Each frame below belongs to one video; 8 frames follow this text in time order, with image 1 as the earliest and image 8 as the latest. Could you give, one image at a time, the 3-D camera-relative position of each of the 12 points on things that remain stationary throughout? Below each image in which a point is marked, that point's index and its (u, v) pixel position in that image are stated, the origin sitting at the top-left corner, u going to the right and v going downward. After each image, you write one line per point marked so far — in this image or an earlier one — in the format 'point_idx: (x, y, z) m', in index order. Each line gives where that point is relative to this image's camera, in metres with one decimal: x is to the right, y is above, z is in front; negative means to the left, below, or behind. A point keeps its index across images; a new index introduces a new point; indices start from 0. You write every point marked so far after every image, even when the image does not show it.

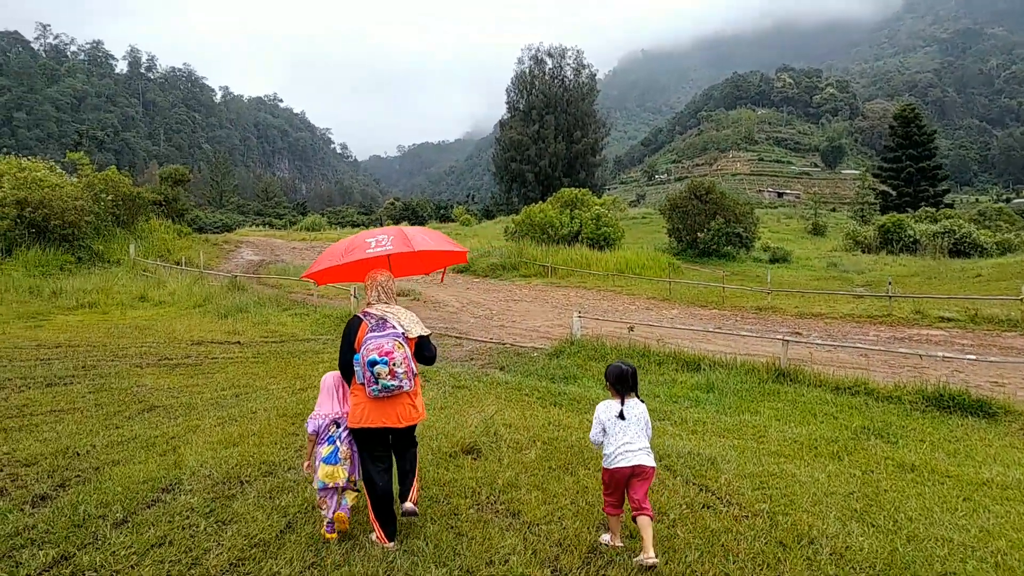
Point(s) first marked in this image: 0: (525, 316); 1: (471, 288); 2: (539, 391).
0: (+0.3, -0.5, +13.4) m
1: (-0.9, 0.0, +17.6) m
2: (+0.2, -0.9, +6.4) m
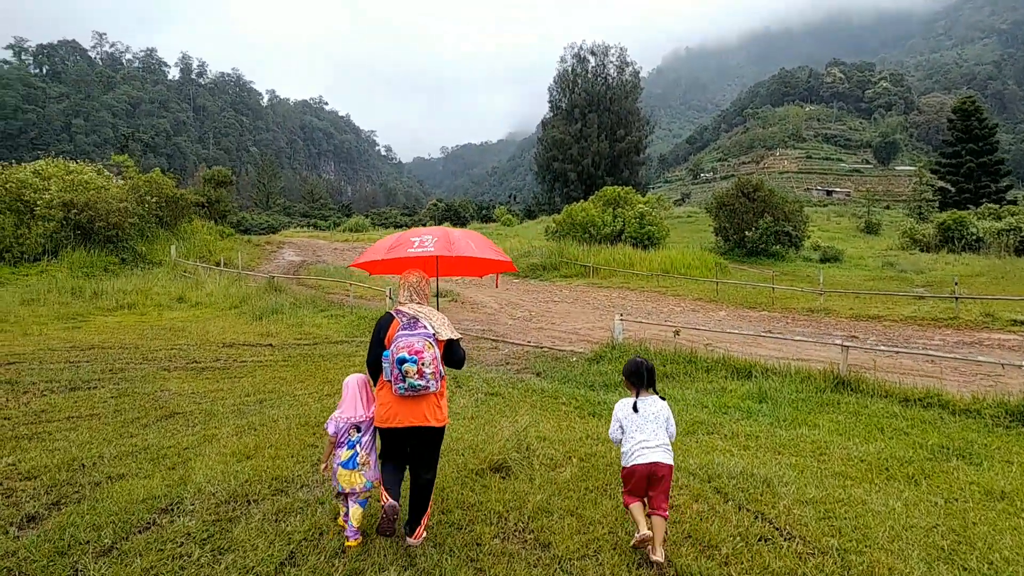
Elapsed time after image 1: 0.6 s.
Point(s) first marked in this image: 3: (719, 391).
0: (+1.0, -0.5, +13.0) m
1: (0.0, 0.0, +17.3) m
2: (+0.5, -0.9, +6.0) m
3: (+1.7, -0.9, +6.2) m
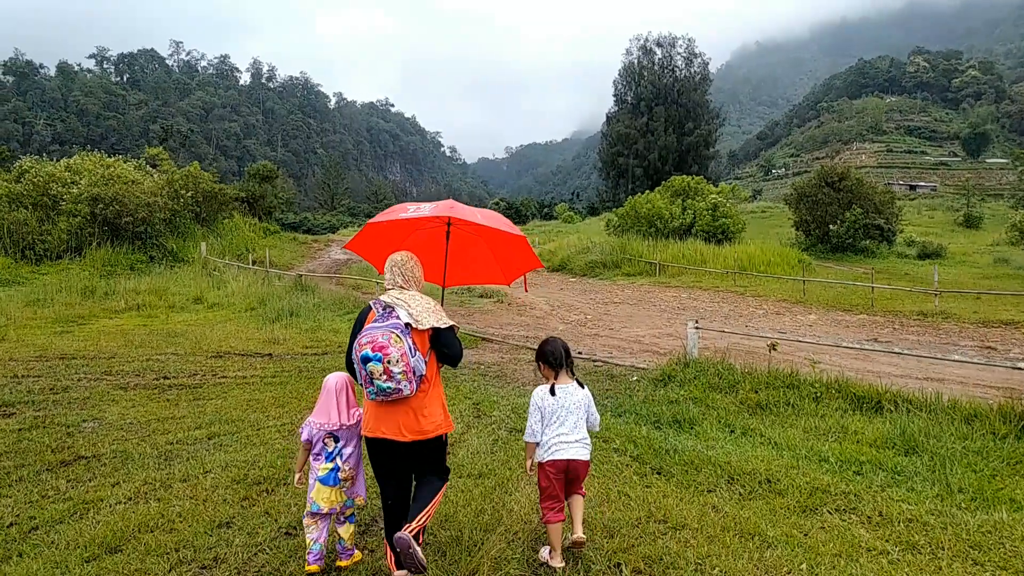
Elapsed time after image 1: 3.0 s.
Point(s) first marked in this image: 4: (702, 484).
0: (+1.7, -0.5, +11.2) m
1: (+1.2, 0.0, +15.5) m
2: (+0.7, -0.9, +4.3) m
3: (+1.9, -0.8, +4.3) m
4: (+0.9, -0.9, +3.6) m
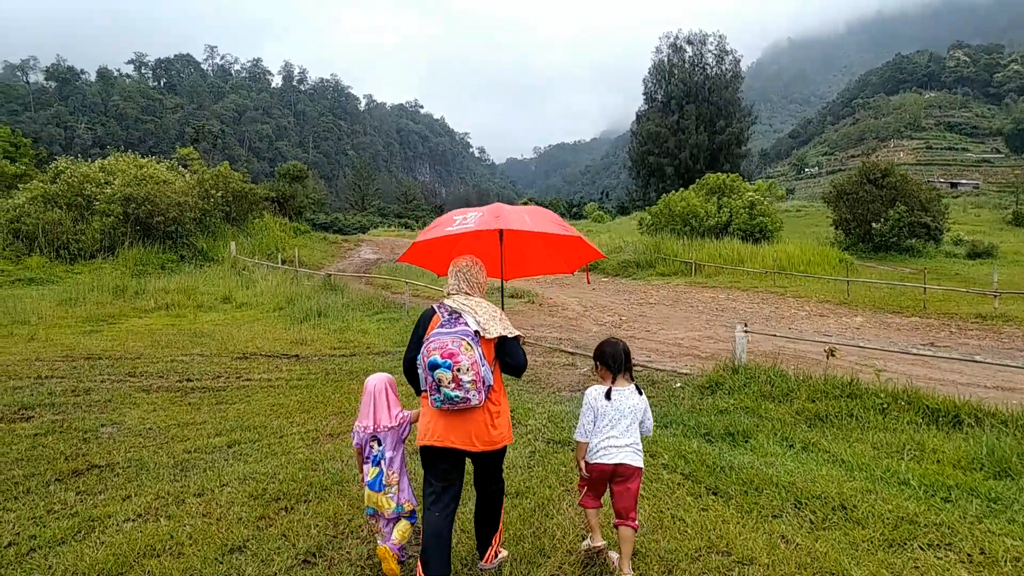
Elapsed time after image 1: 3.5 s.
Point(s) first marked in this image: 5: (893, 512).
0: (+2.2, -0.5, +10.8) m
1: (+1.8, 0.0, +15.1) m
2: (+0.9, -0.9, +3.9) m
3: (+2.1, -0.9, +3.9) m
4: (+1.1, -1.0, +3.2) m
5: (+1.6, -0.9, +3.1) m
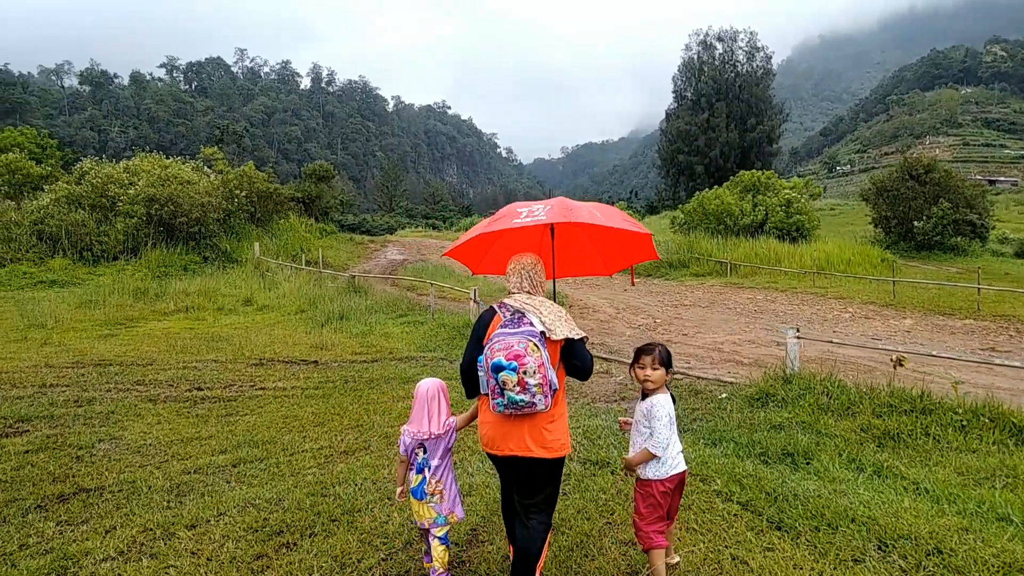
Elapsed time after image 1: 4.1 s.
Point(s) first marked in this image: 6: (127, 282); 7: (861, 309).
0: (+2.6, -0.5, +10.2) m
1: (+2.4, 0.0, +14.6) m
2: (+1.1, -0.9, +3.5) m
3: (+2.3, -0.9, +3.4) m
4: (+1.2, -1.0, +2.7) m
5: (+1.7, -0.9, +2.6) m
6: (-6.4, +0.1, +12.3) m
7: (+5.5, -0.3, +11.6) m
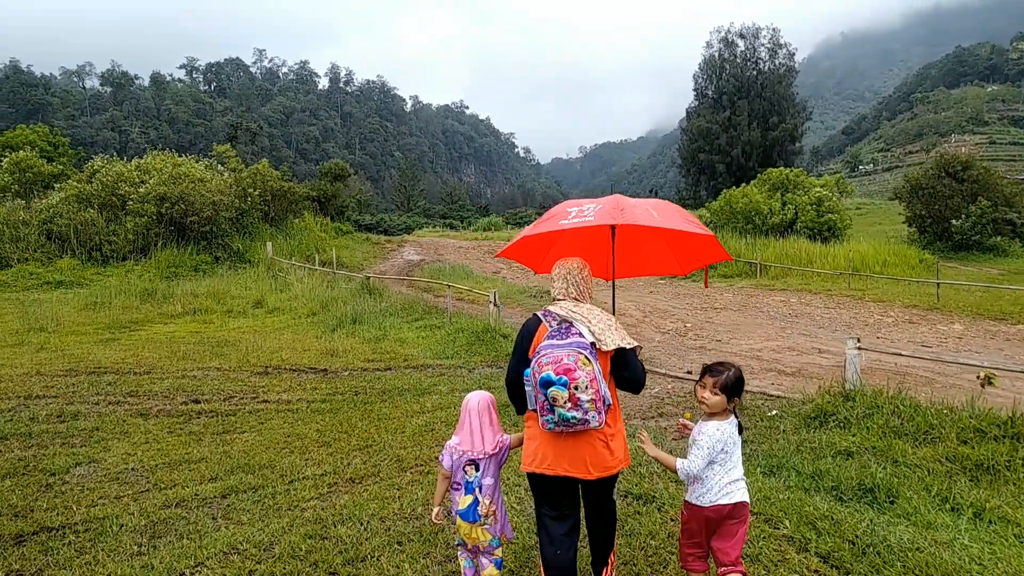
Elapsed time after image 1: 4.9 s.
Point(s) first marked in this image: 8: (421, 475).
0: (+2.9, -0.6, +9.6) m
1: (+2.7, -0.1, +14.0) m
2: (+1.2, -0.9, +2.9) m
3: (+2.4, -0.9, +2.8) m
4: (+1.3, -1.0, +2.2) m
5: (+1.8, -1.0, +2.0) m
6: (-6.1, +0.1, +12.0) m
7: (+5.8, -0.4, +11.0) m
8: (-0.5, -1.0, +3.9) m
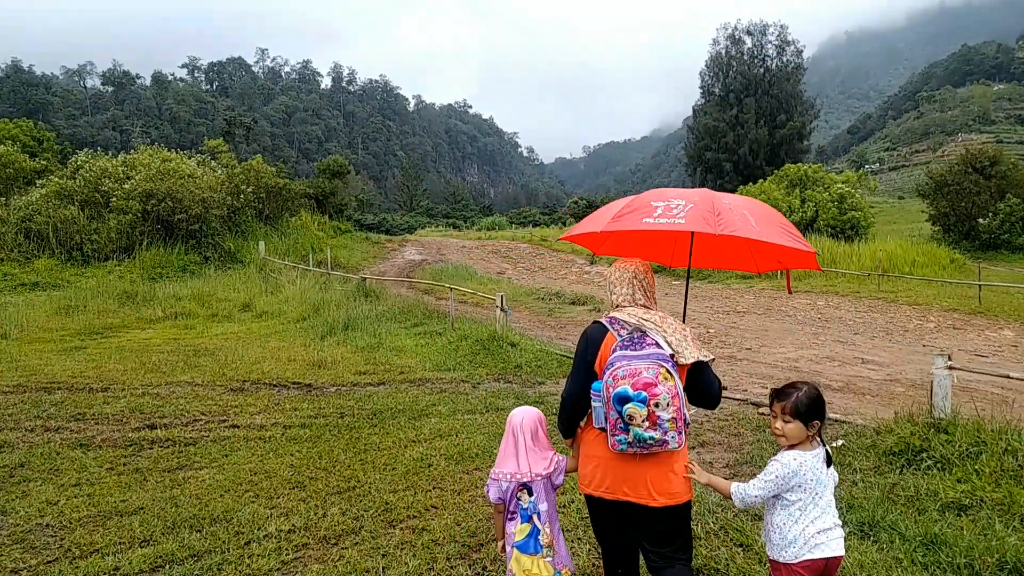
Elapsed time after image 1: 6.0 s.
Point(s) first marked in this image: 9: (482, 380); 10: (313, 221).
0: (+3.0, -0.6, +8.8) m
1: (+2.9, -0.1, +13.2) m
2: (+1.3, -1.0, +2.1) m
3: (+2.5, -0.9, +2.0) m
4: (+1.4, -1.0, +1.4) m
5: (+1.9, -1.0, +1.2) m
6: (-6.0, +0.1, +11.2) m
7: (+5.9, -0.4, +10.1) m
8: (-0.4, -1.0, +3.1) m
9: (-0.3, -0.8, +6.2) m
10: (-5.3, +1.8, +19.6) m
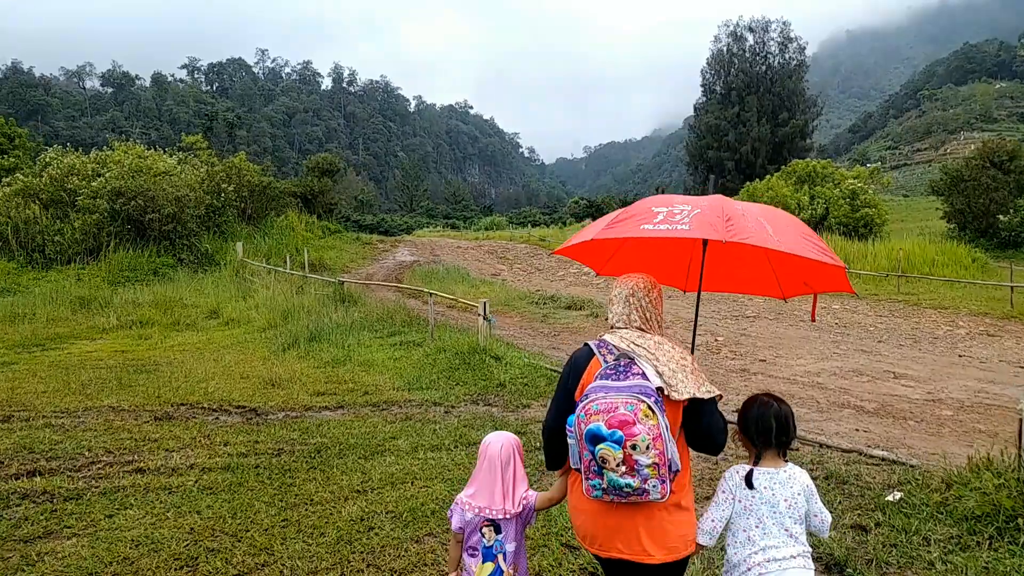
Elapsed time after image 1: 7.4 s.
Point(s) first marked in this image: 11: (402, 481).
0: (+2.9, -0.7, +7.9) m
1: (+2.7, -0.1, +12.3) m
2: (+1.1, -1.0, +1.2) m
3: (+2.3, -1.0, +1.1) m
4: (+1.3, -1.1, +0.5) m
5: (+1.7, -1.0, +0.3) m
6: (-6.1, 0.0, +10.3) m
7: (+5.8, -0.4, +9.2) m
8: (-0.6, -1.1, +2.2) m
9: (-0.4, -0.8, +5.3) m
10: (-5.4, +1.7, +18.8) m
11: (-0.5, -0.9, +3.6) m
